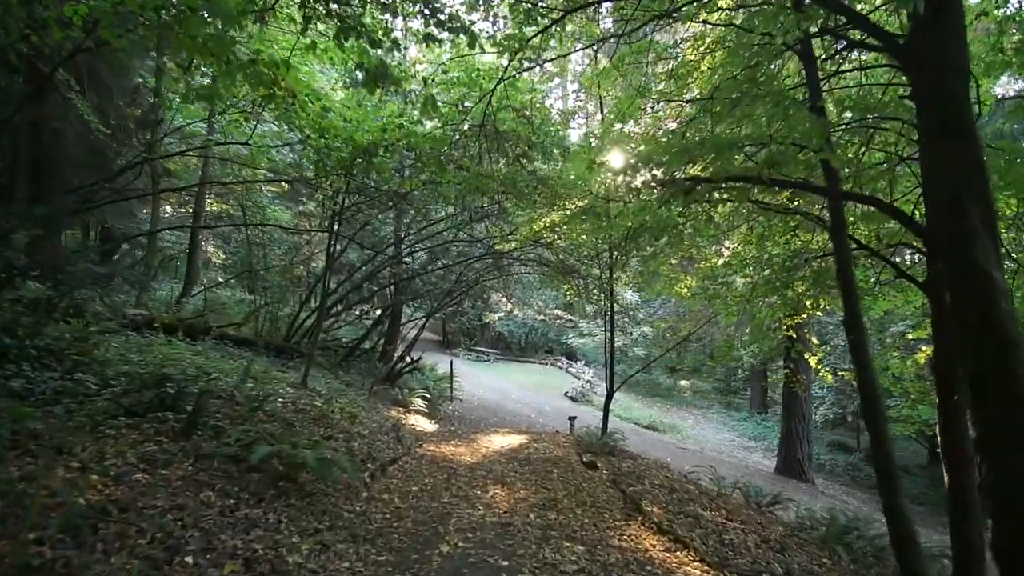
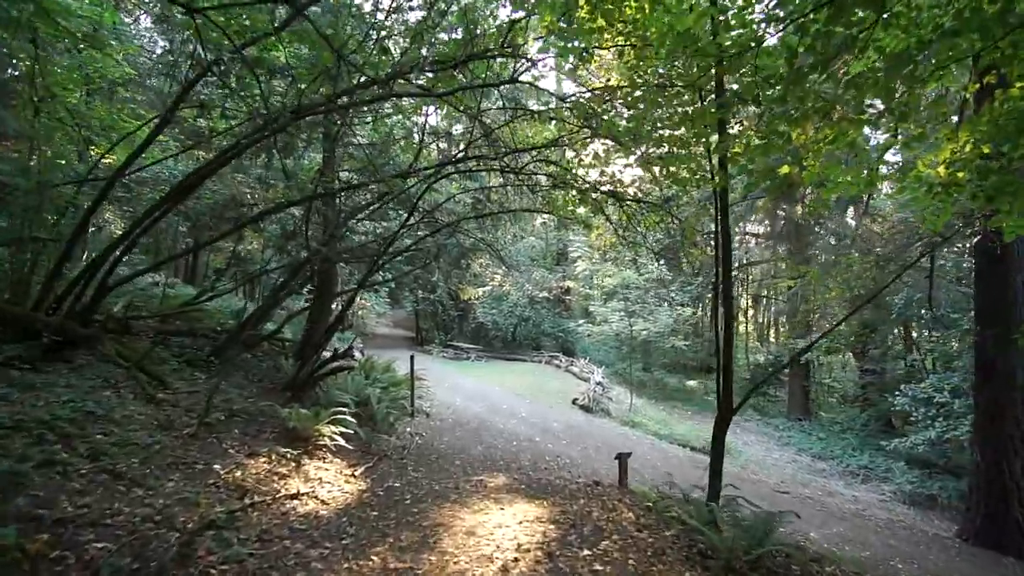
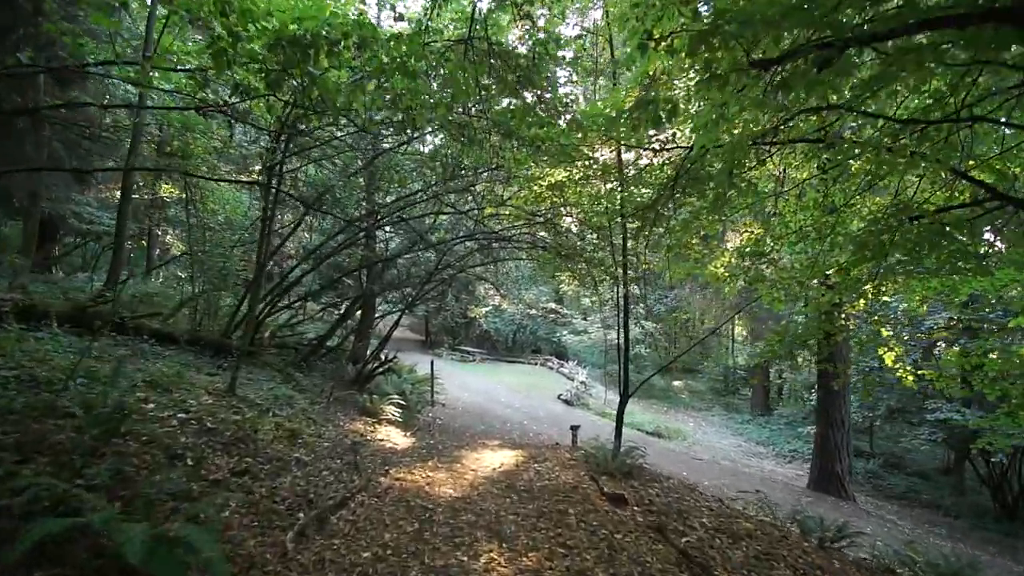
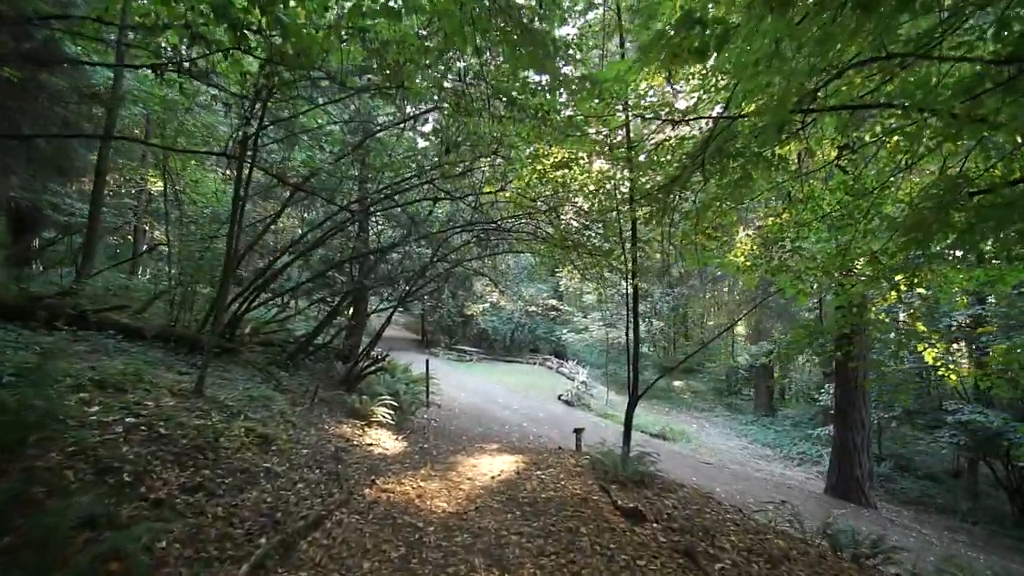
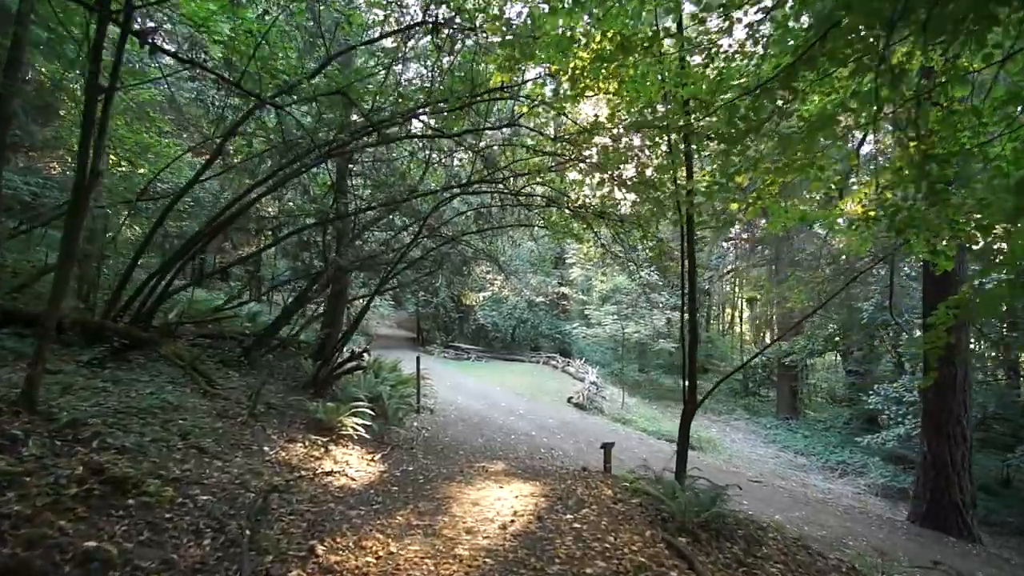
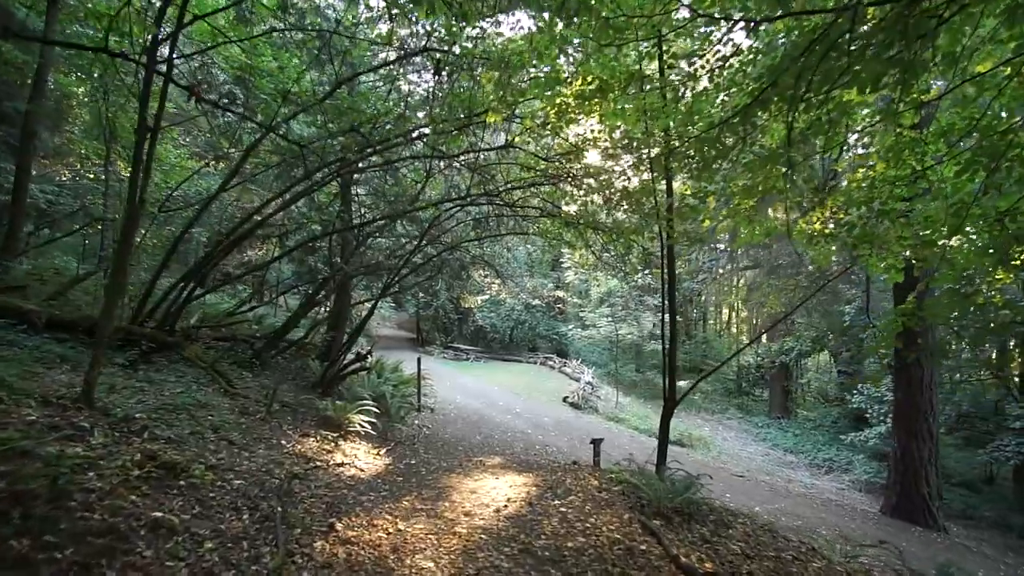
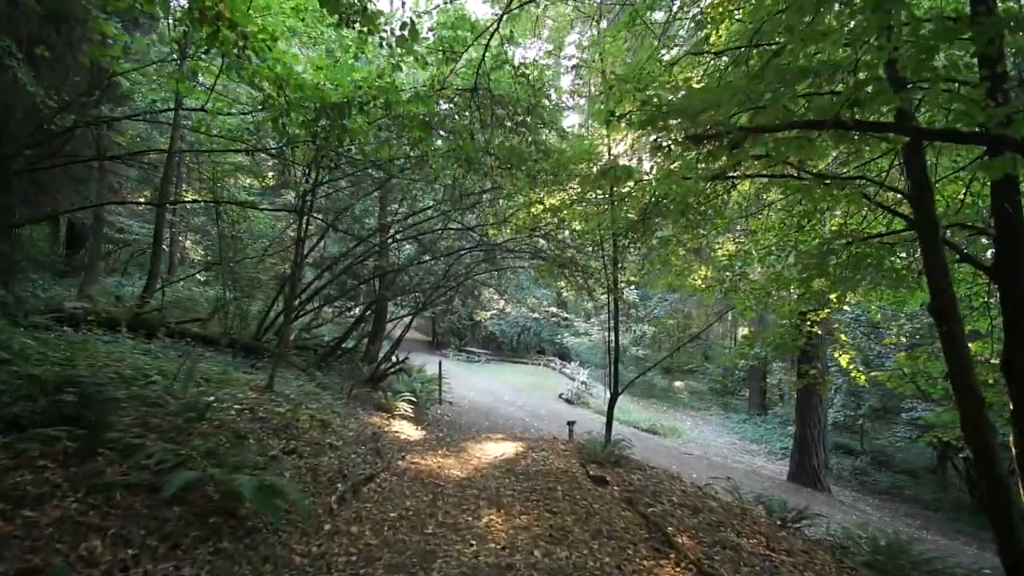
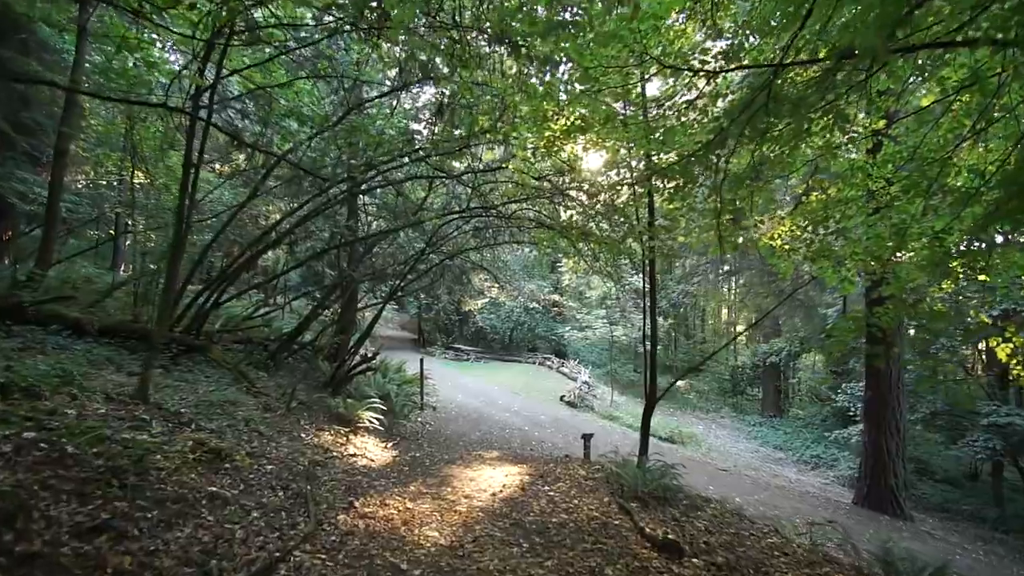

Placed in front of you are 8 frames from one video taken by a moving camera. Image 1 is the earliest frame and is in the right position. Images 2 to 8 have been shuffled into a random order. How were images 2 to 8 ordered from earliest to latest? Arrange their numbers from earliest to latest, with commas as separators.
7, 3, 4, 8, 6, 5, 2
